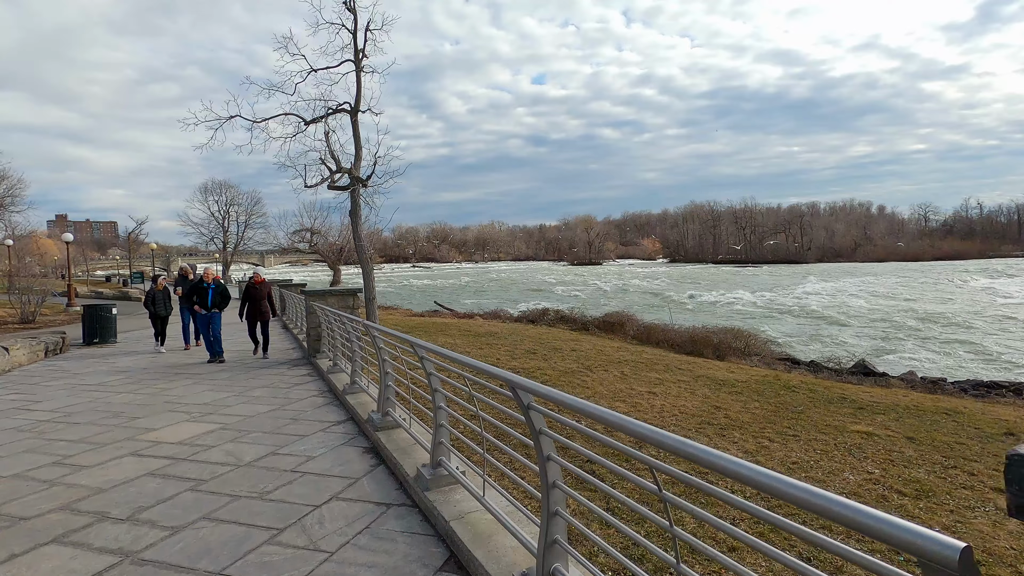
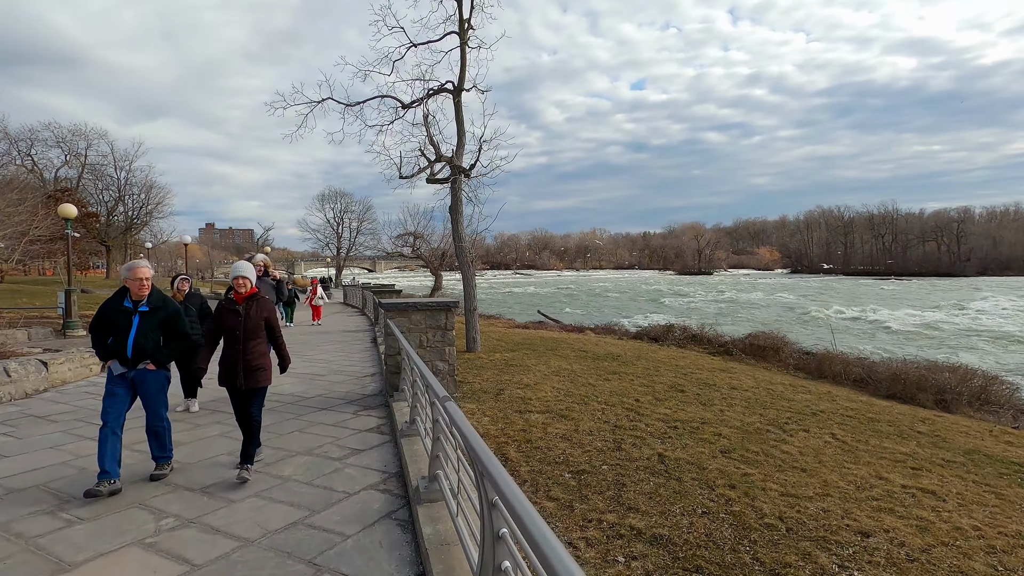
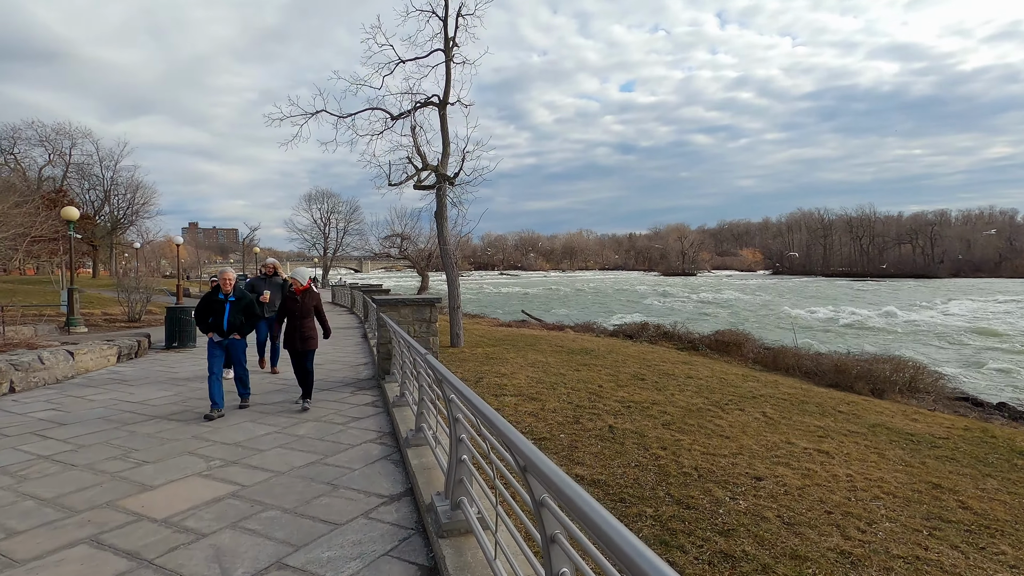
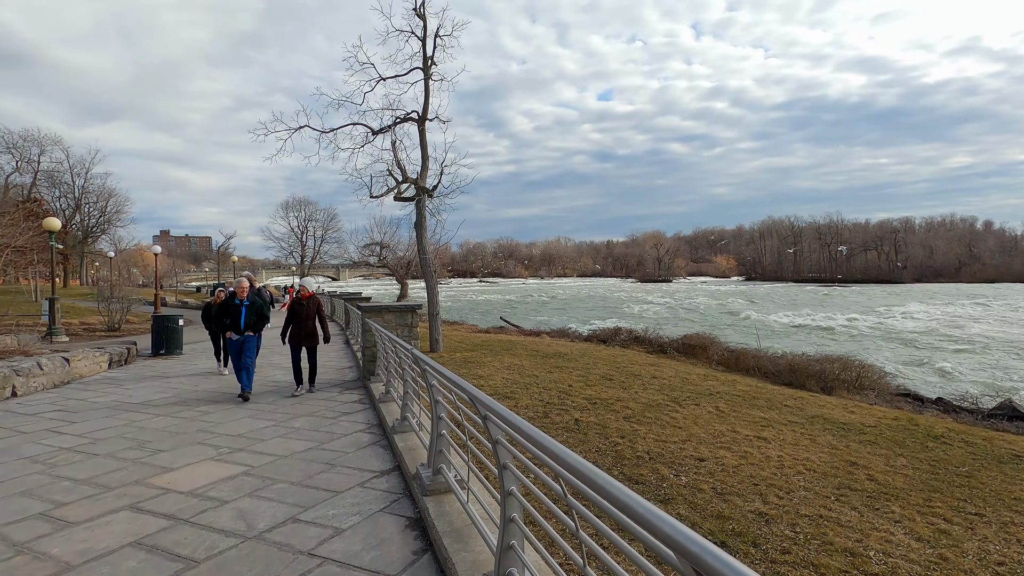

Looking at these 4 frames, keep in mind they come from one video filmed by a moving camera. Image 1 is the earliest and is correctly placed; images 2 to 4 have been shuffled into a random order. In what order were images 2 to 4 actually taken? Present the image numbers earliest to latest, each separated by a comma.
4, 3, 2
